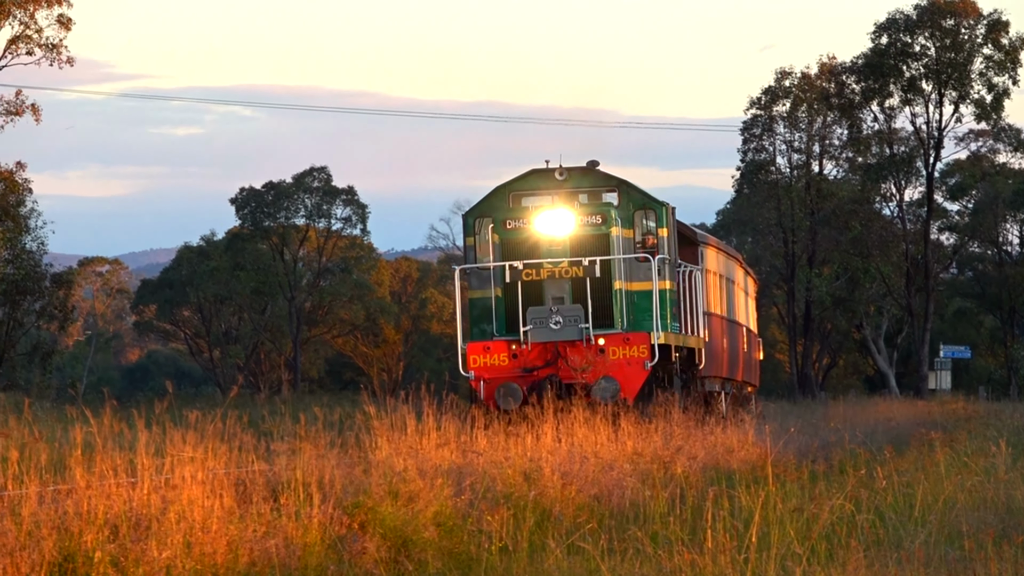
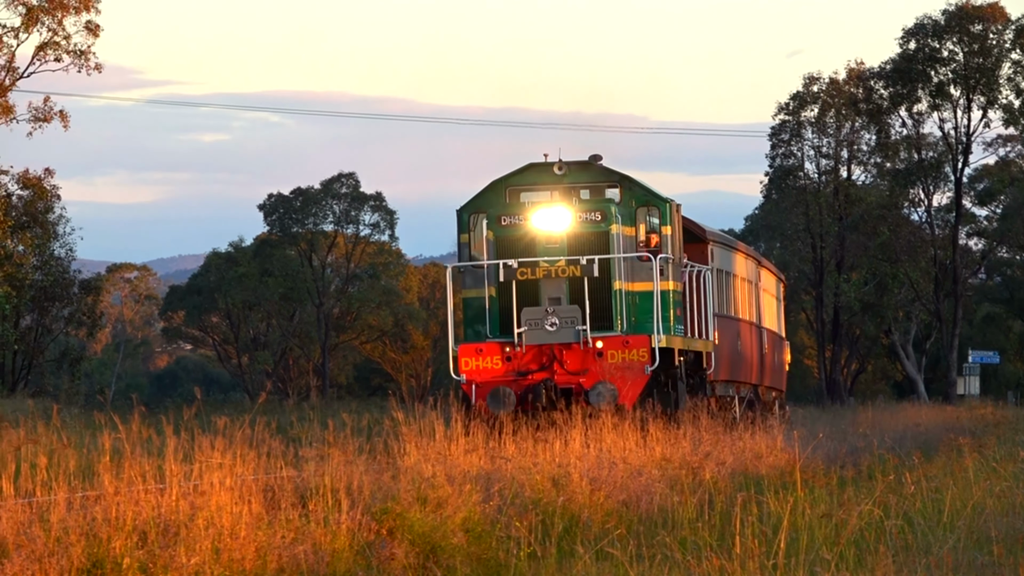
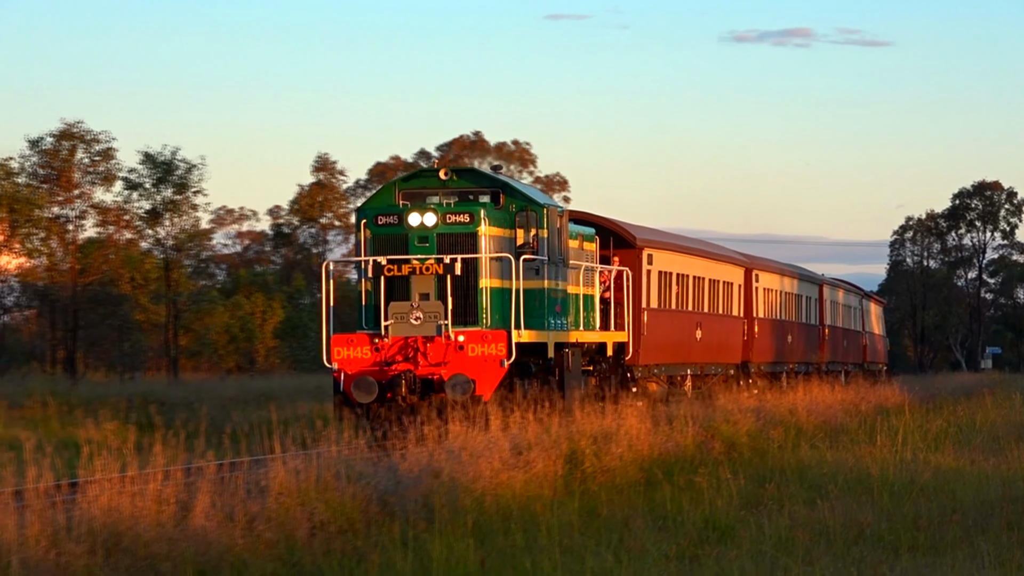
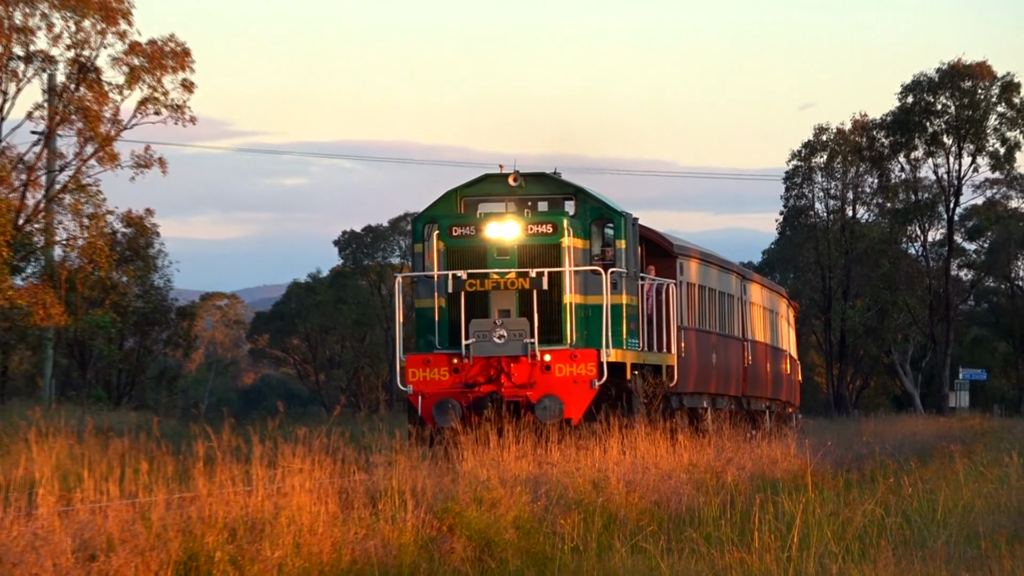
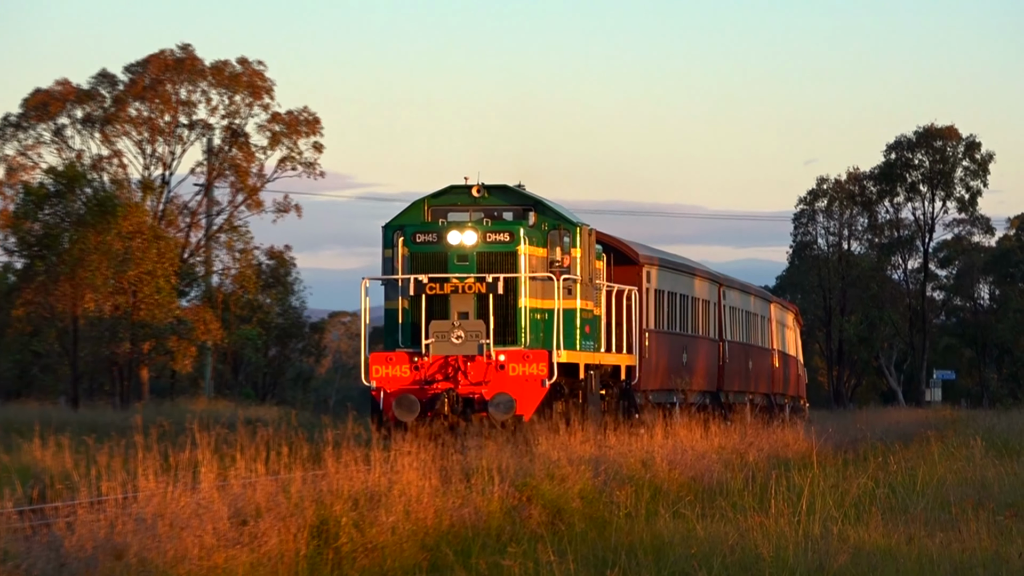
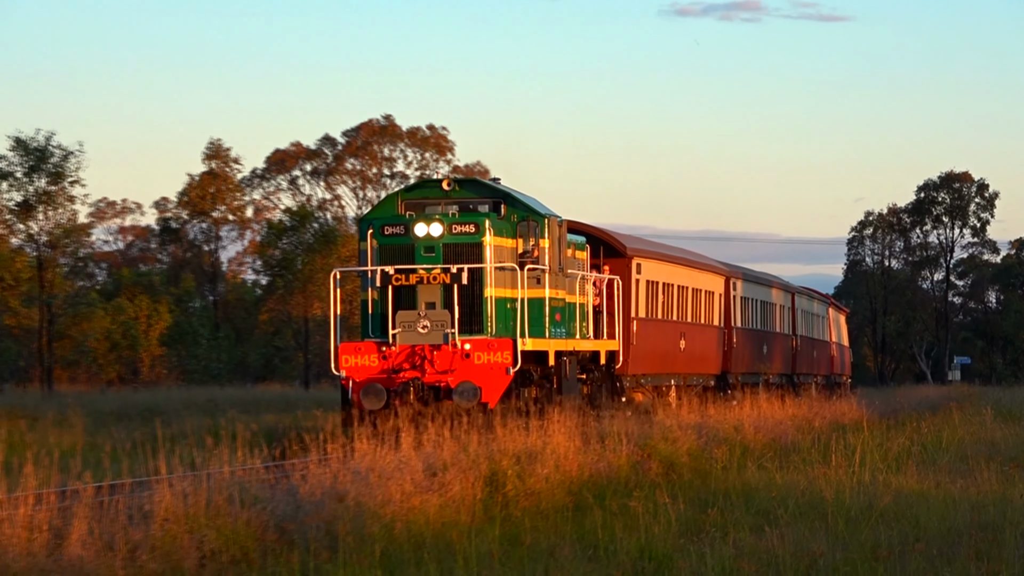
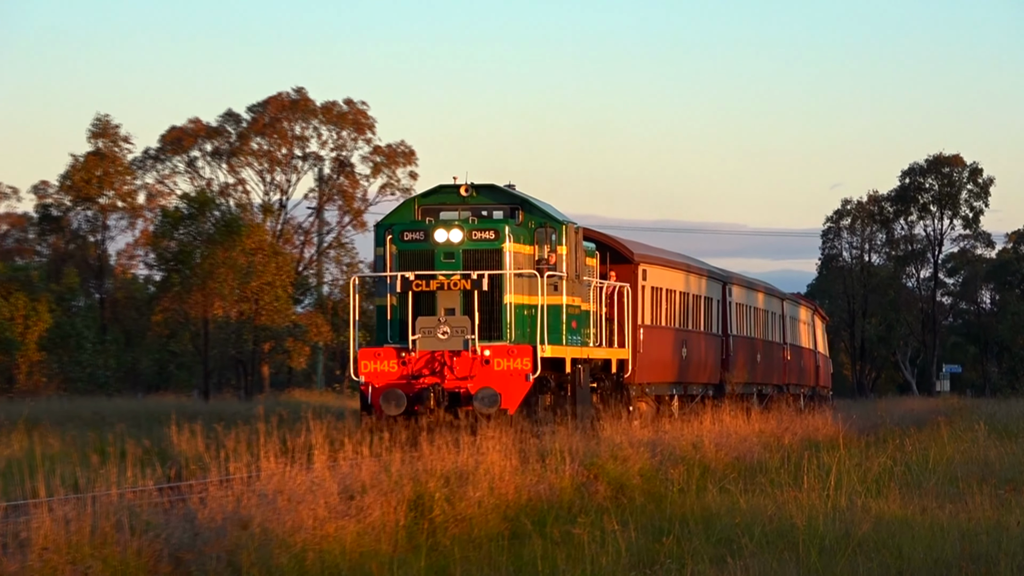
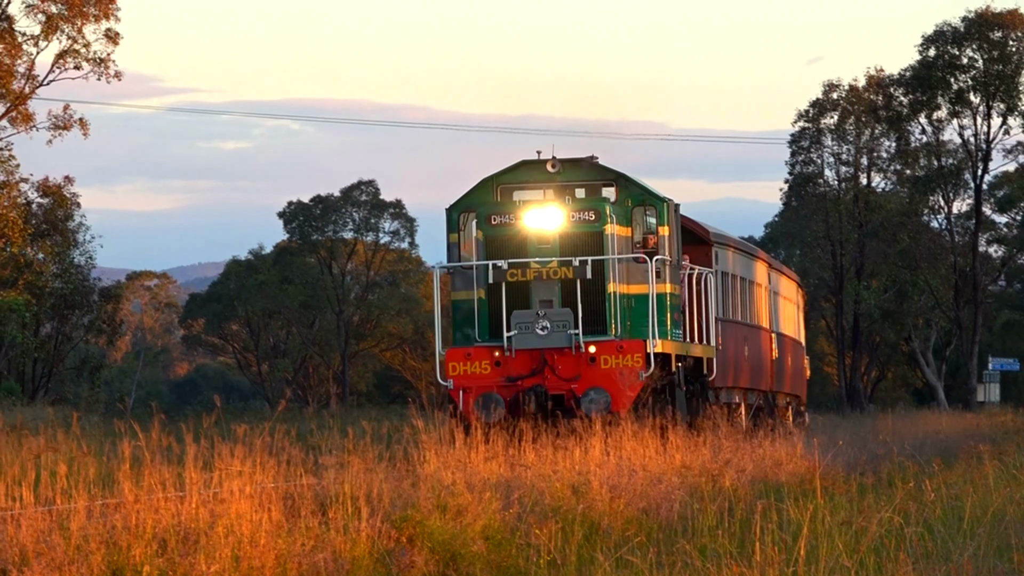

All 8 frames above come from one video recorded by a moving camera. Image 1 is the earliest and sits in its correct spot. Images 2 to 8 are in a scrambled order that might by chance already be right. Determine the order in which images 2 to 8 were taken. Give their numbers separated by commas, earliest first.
2, 8, 4, 5, 7, 6, 3
